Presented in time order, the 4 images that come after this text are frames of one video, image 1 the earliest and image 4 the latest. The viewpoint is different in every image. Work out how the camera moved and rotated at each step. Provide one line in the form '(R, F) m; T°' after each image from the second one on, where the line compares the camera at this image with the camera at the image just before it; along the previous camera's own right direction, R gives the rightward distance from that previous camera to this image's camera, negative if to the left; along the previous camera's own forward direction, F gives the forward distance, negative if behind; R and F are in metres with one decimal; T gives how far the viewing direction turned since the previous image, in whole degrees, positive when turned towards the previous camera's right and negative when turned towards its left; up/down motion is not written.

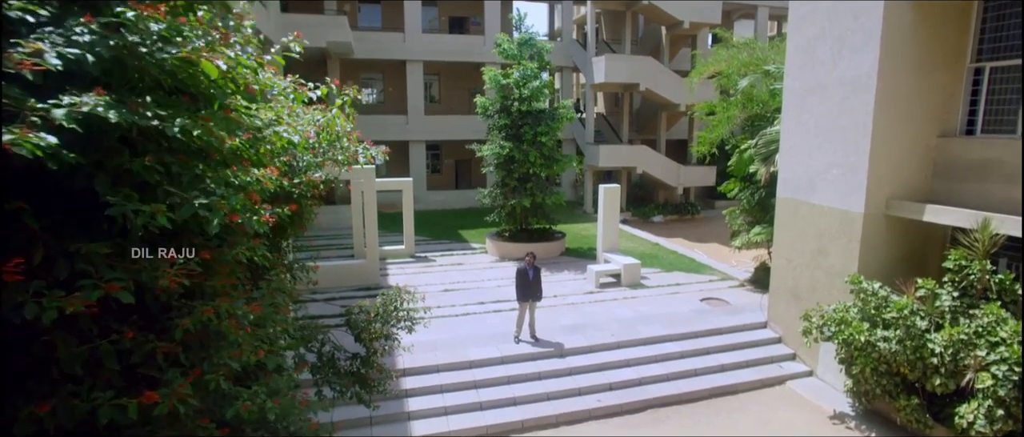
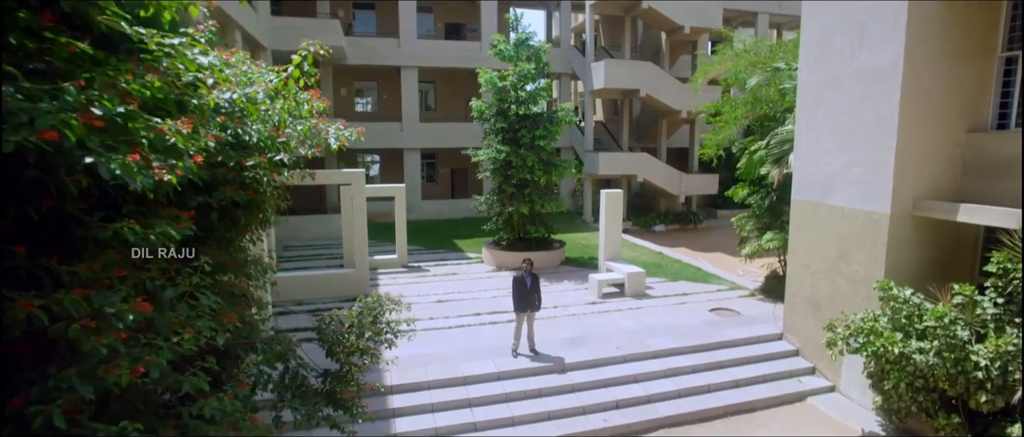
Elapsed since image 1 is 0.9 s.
(0.0, +0.7) m; 0°
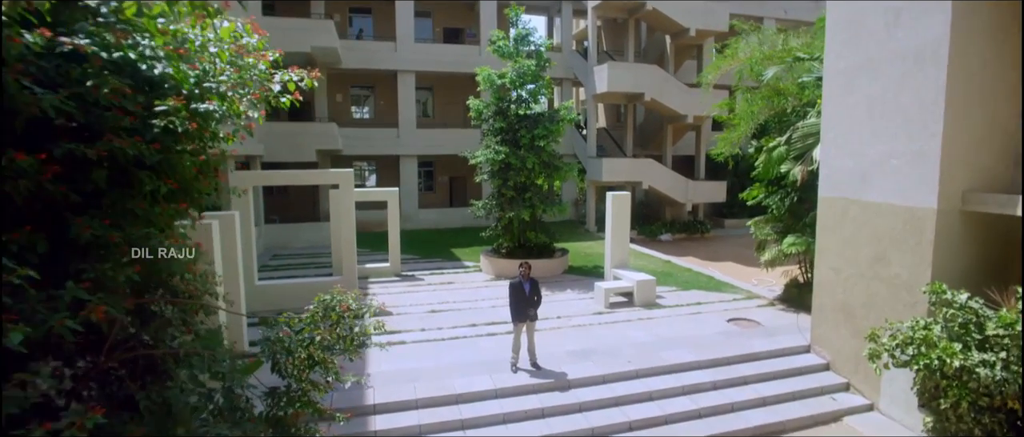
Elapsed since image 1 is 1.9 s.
(0.0, +0.9) m; 0°
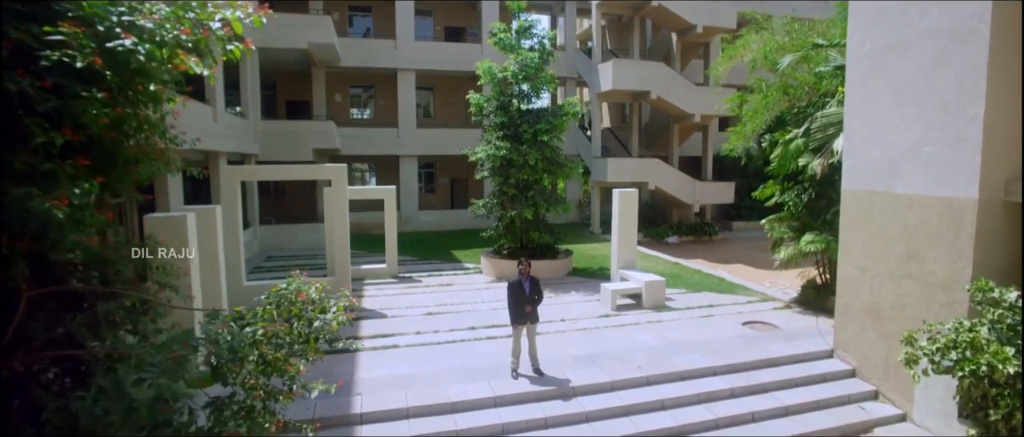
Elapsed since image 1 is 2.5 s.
(0.0, +0.6) m; 0°
